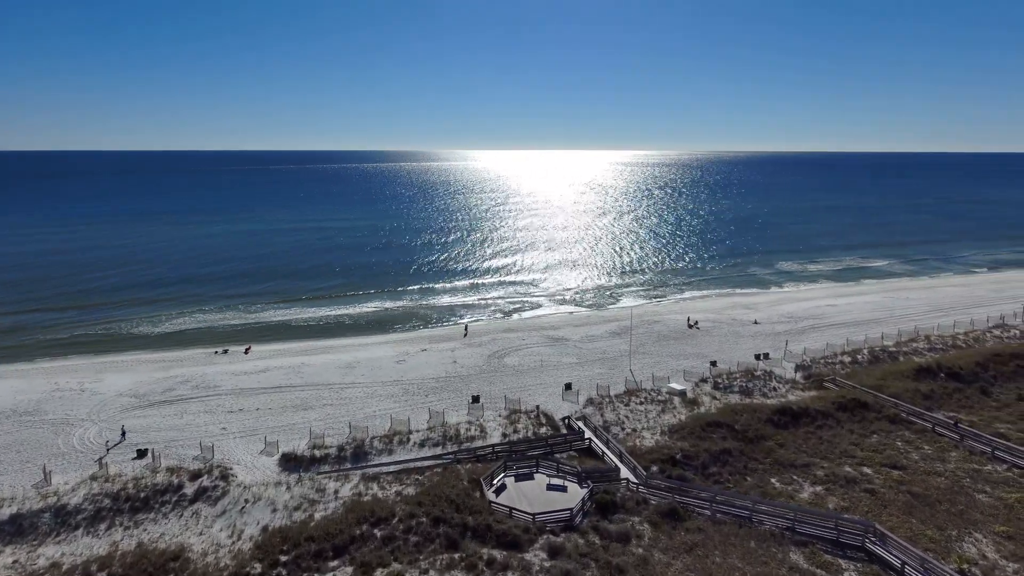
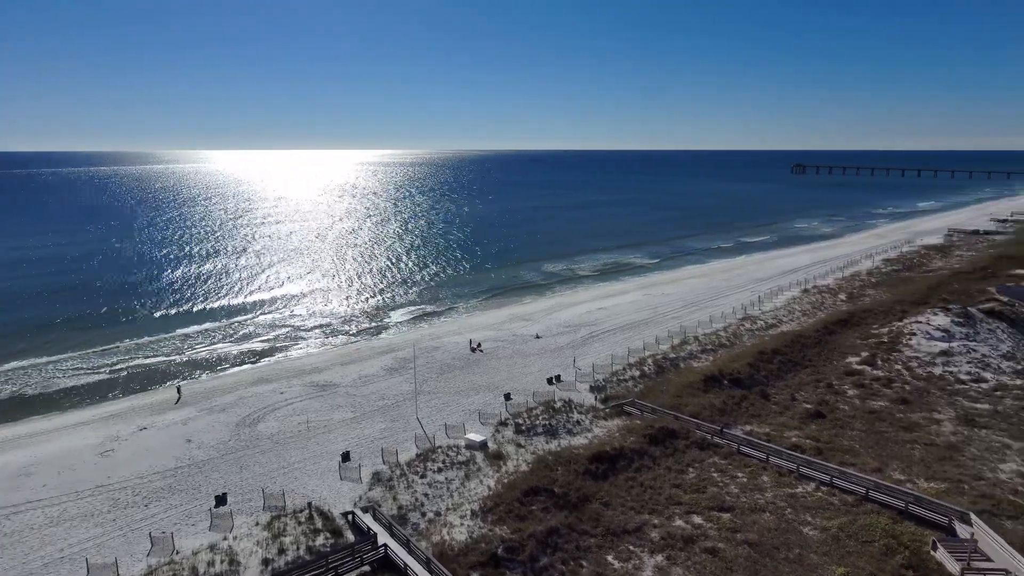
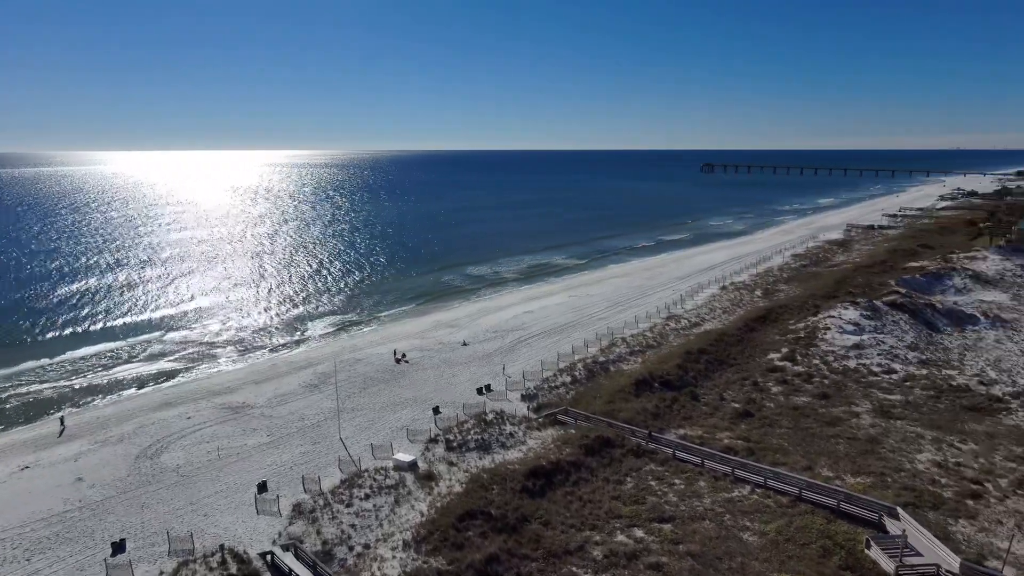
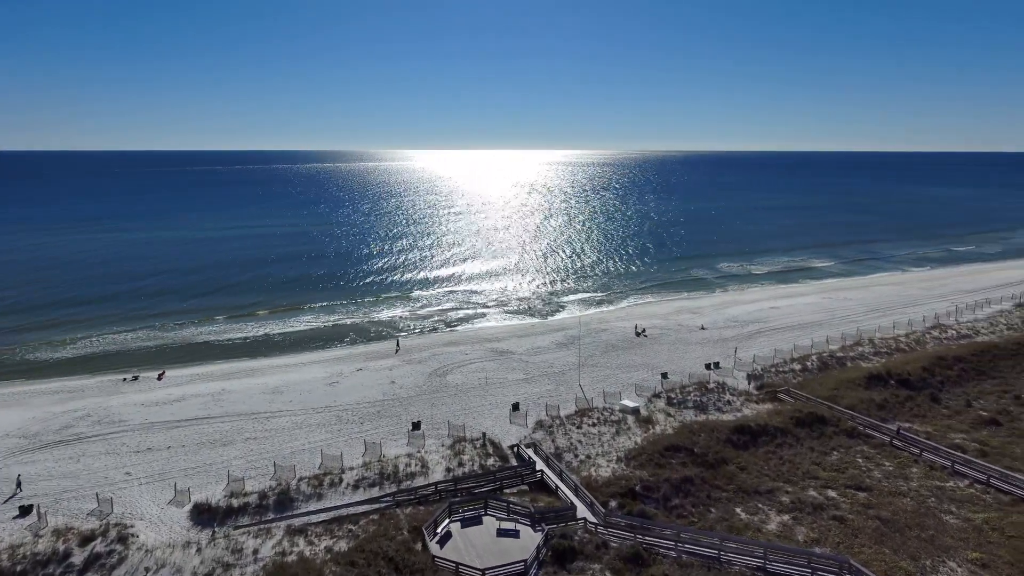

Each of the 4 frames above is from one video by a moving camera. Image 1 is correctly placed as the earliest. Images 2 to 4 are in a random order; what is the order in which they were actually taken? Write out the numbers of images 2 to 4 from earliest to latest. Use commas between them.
4, 2, 3
